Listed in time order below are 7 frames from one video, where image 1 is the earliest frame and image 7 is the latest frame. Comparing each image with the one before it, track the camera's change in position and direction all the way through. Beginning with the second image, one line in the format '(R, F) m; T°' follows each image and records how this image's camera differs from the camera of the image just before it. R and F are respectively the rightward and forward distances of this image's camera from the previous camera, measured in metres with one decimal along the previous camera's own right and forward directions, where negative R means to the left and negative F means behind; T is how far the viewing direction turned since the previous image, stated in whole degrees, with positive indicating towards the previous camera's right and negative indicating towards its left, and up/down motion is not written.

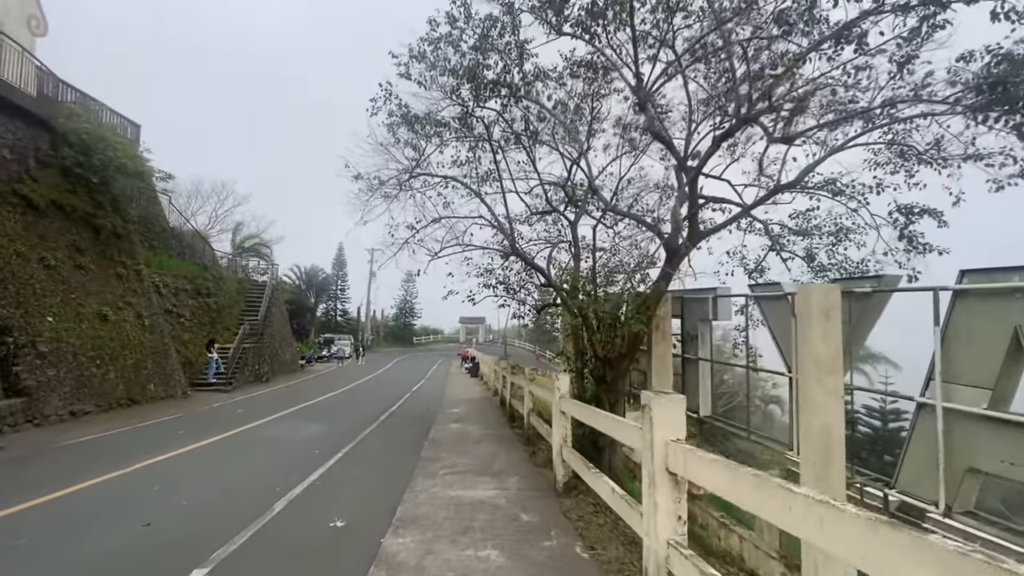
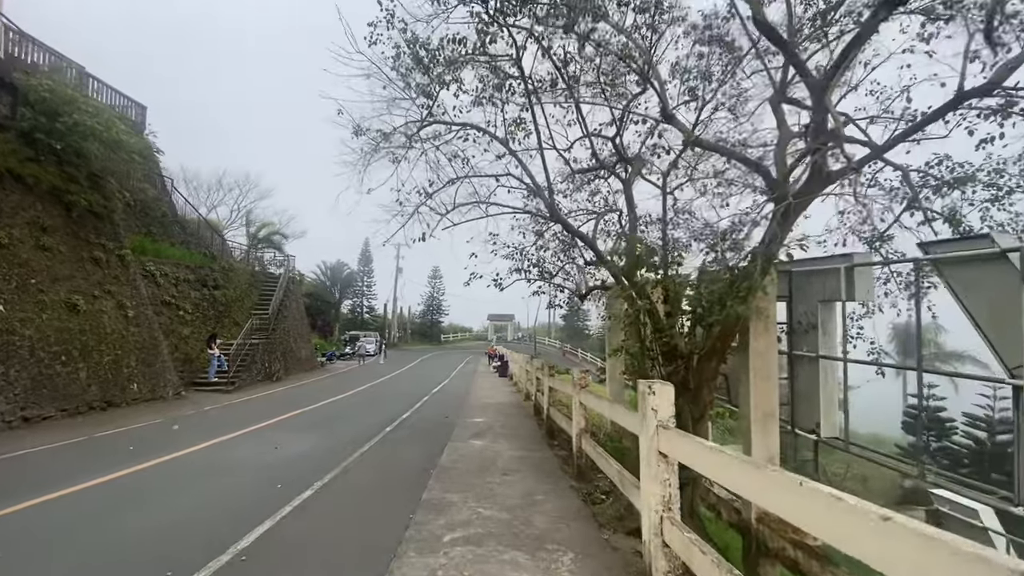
(-0.2, +2.7) m; -3°
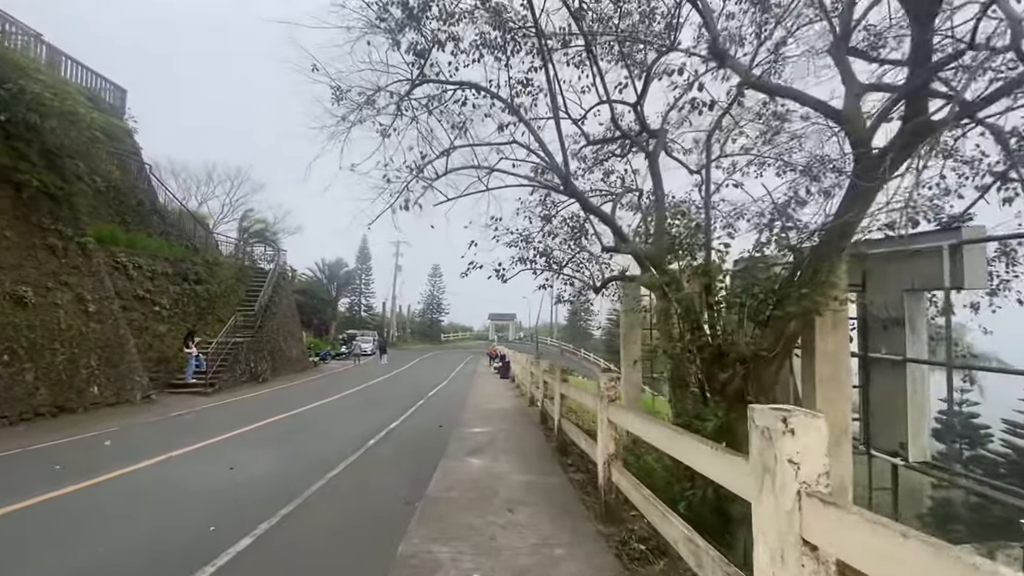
(-0.1, +1.5) m; 0°
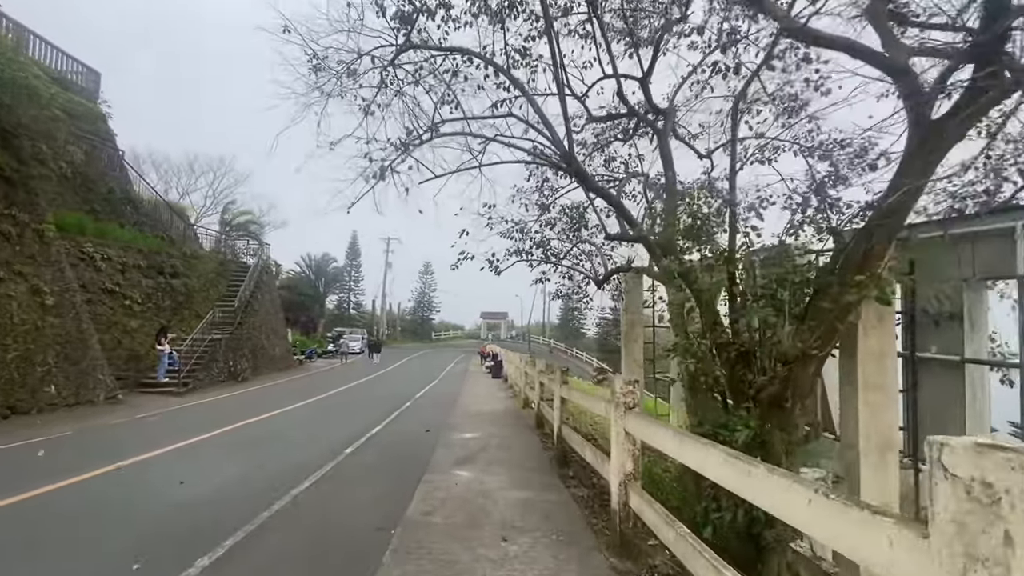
(0.0, +0.8) m; +1°
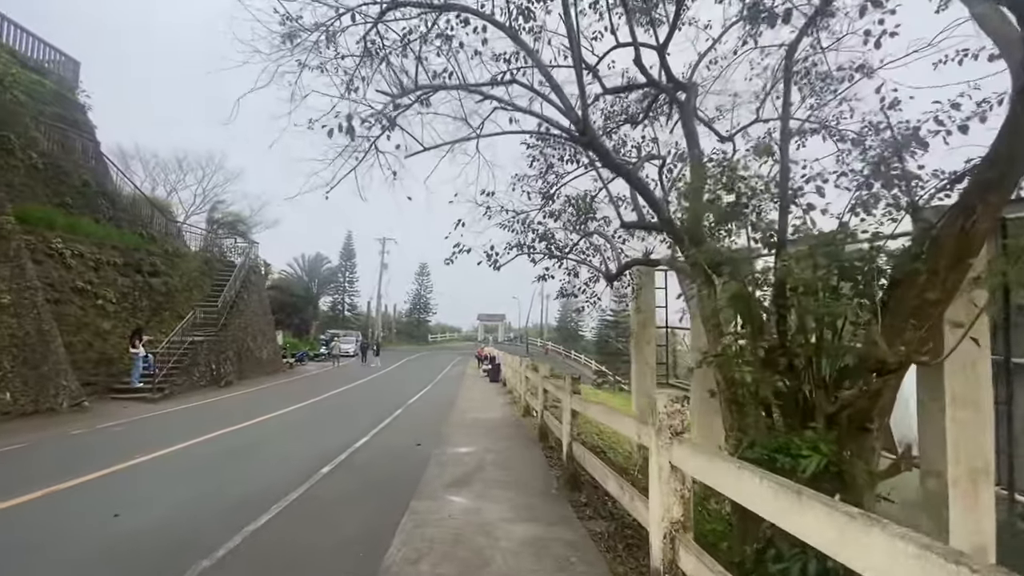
(-0.1, +1.0) m; 0°
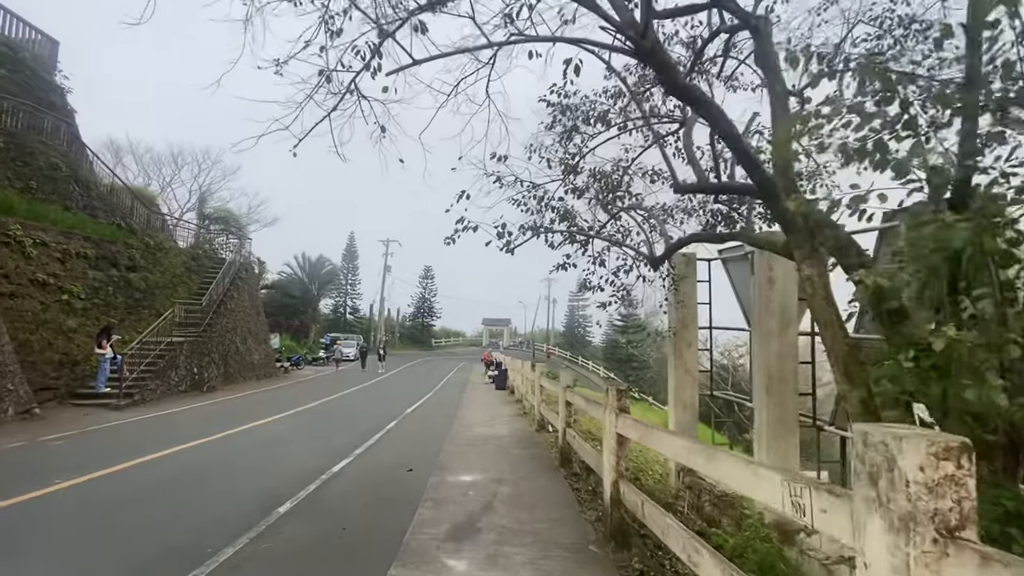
(-0.2, +1.6) m; -1°
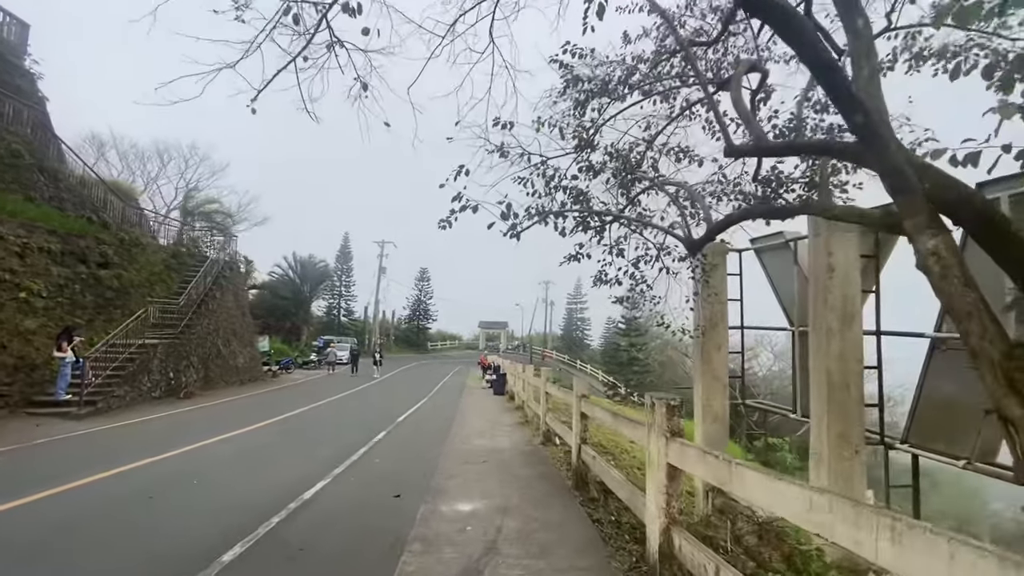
(-0.1, +1.1) m; 0°
